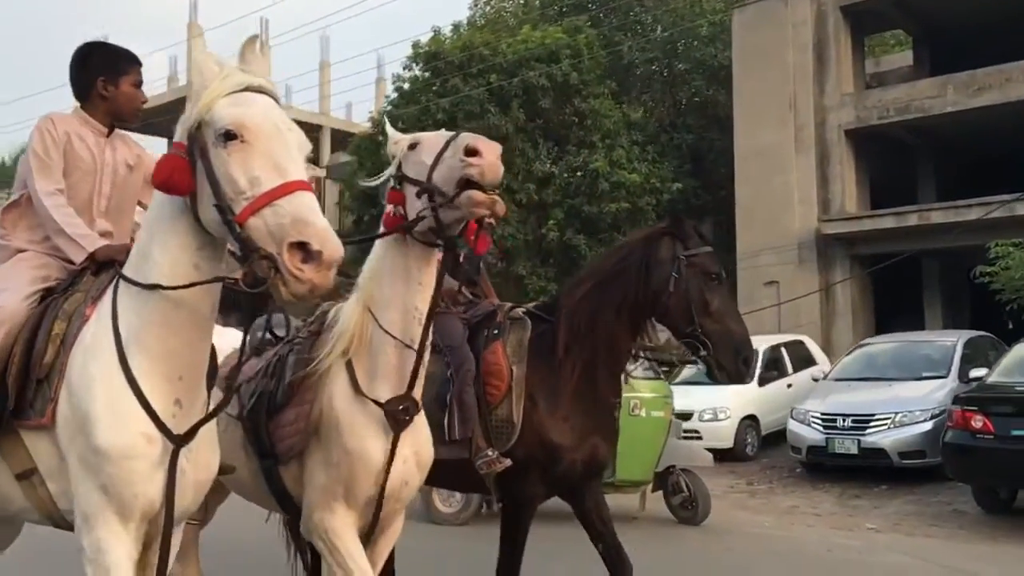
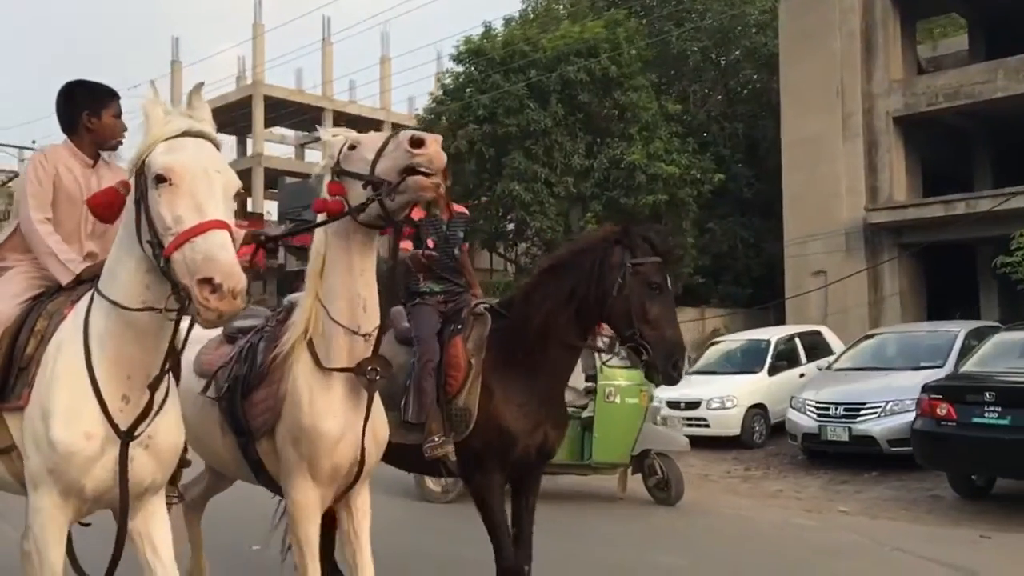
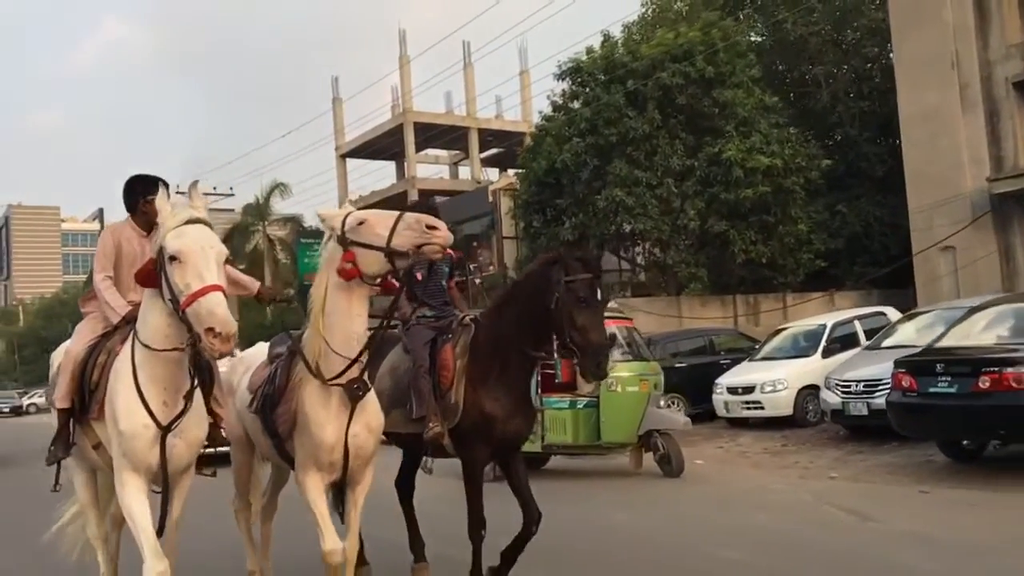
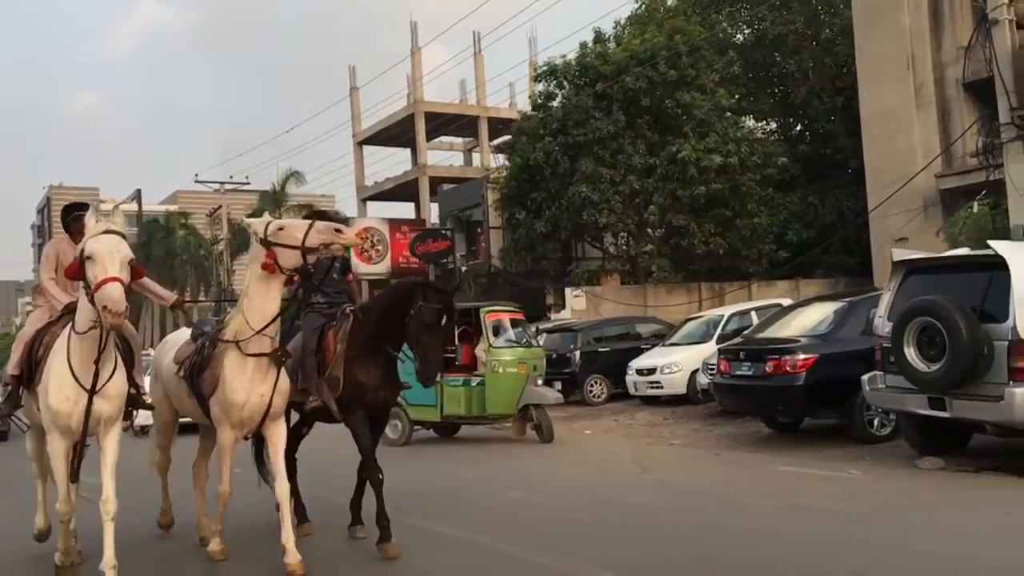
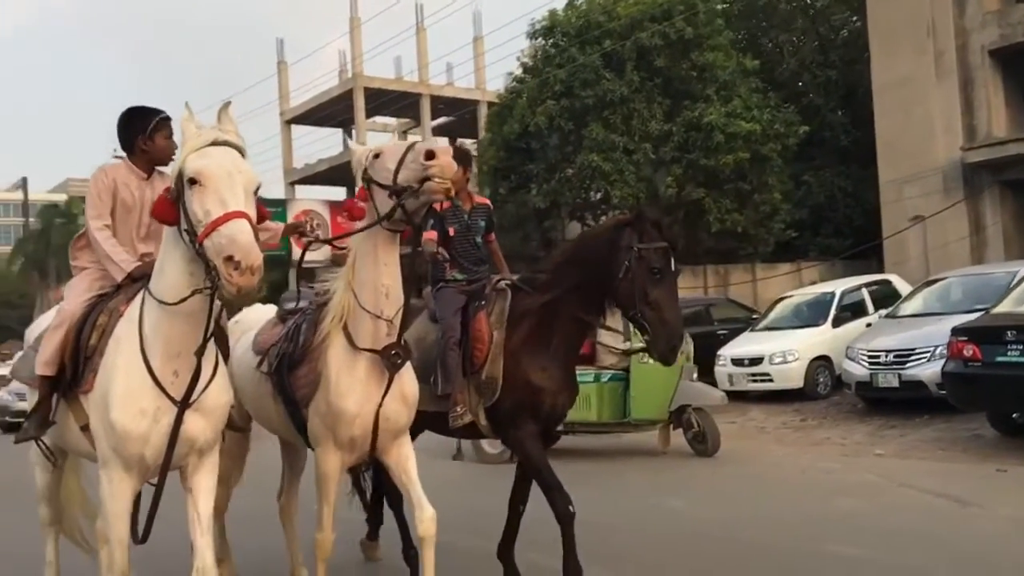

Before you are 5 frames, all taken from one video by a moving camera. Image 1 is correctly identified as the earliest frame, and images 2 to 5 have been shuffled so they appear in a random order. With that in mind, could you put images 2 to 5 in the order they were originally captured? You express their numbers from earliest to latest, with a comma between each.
2, 5, 3, 4
